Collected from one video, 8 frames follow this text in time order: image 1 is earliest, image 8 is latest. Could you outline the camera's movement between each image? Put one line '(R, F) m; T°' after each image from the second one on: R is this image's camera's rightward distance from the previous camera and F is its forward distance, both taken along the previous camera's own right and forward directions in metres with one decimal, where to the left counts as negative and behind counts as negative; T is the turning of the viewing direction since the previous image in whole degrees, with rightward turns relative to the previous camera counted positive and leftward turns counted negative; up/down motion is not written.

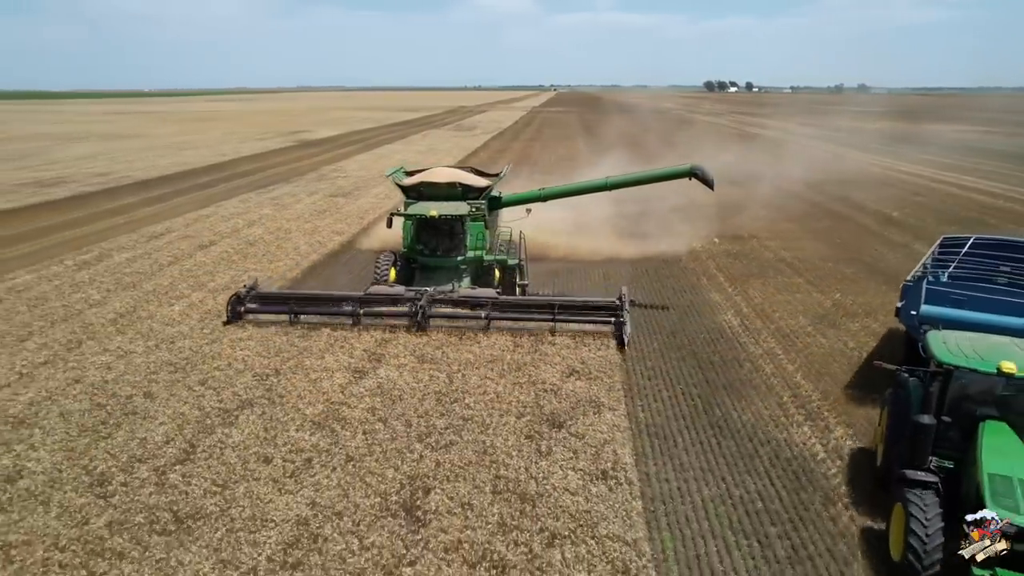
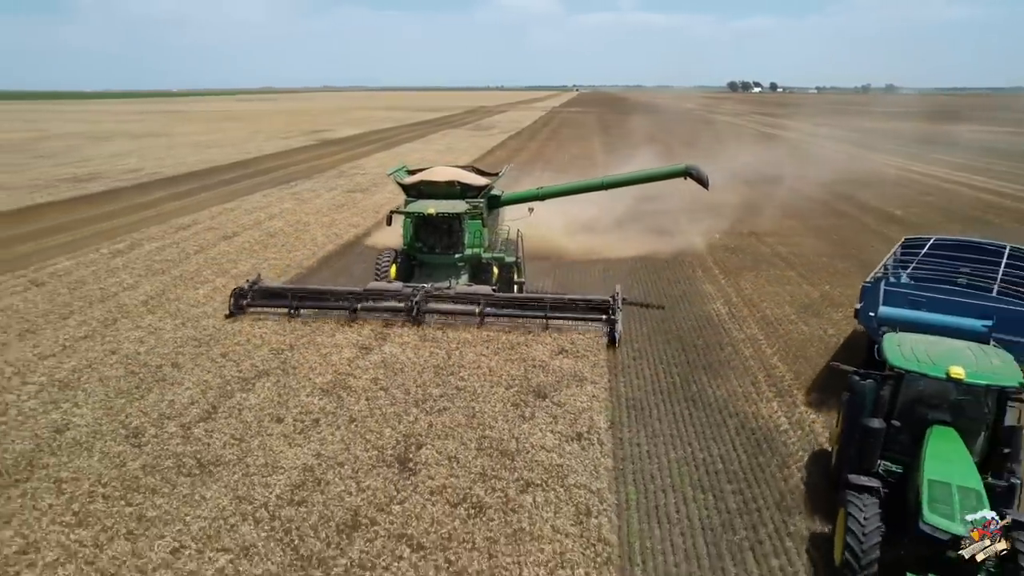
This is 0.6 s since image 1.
(+0.5, -1.0) m; -2°
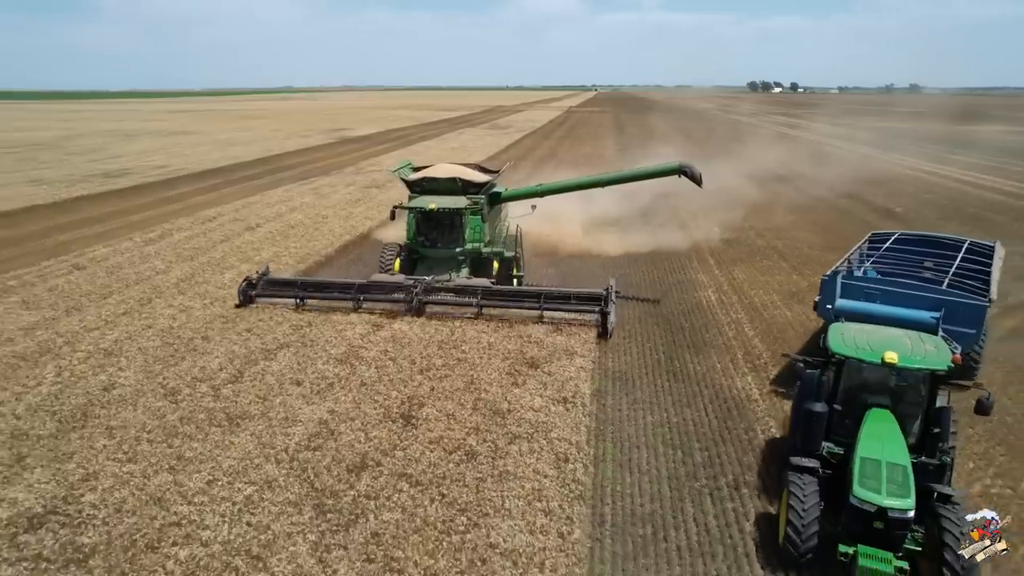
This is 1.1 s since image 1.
(+0.4, -1.1) m; -1°
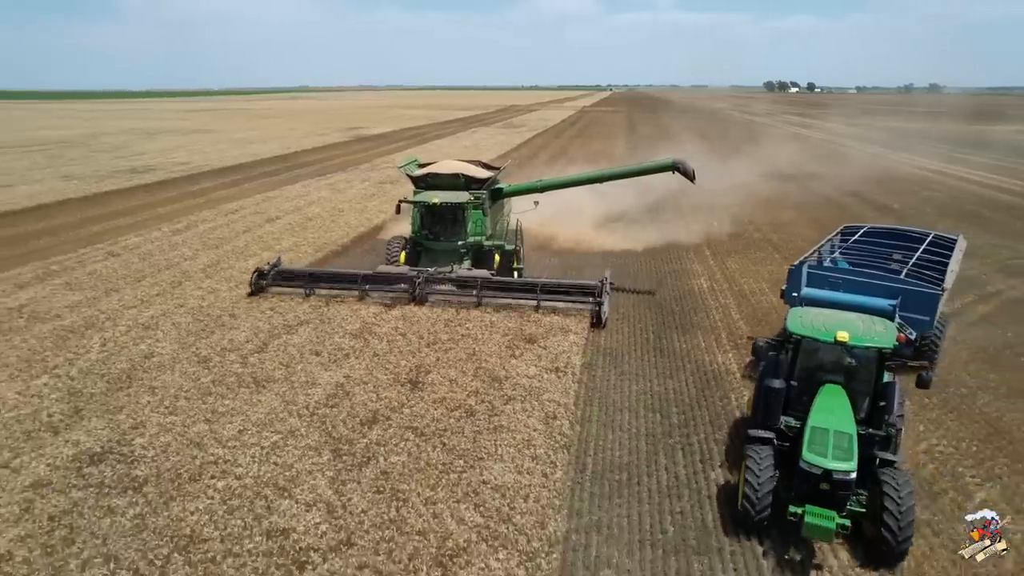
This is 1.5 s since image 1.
(+0.3, -1.1) m; -1°
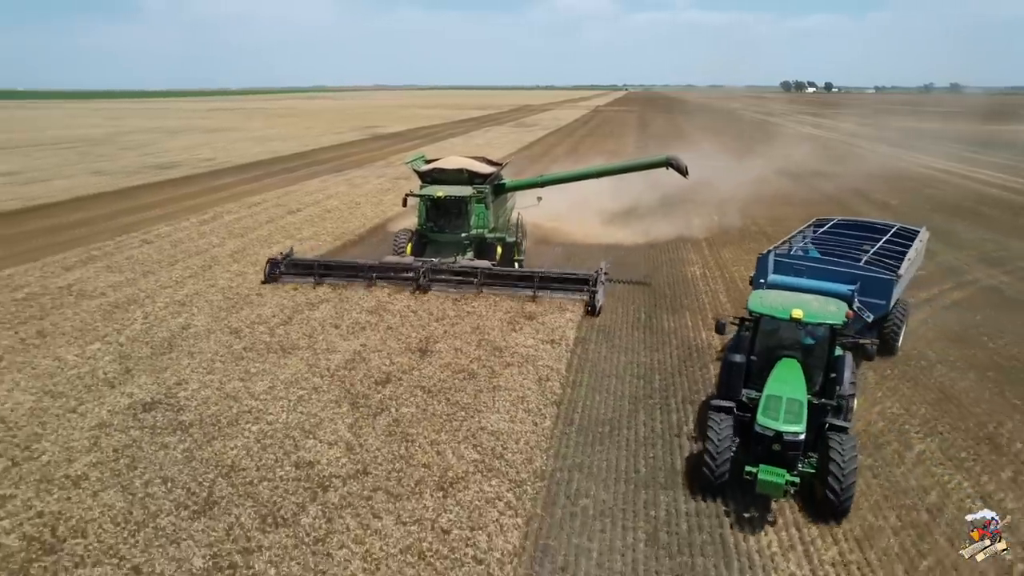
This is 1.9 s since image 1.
(+0.3, -1.2) m; -1°
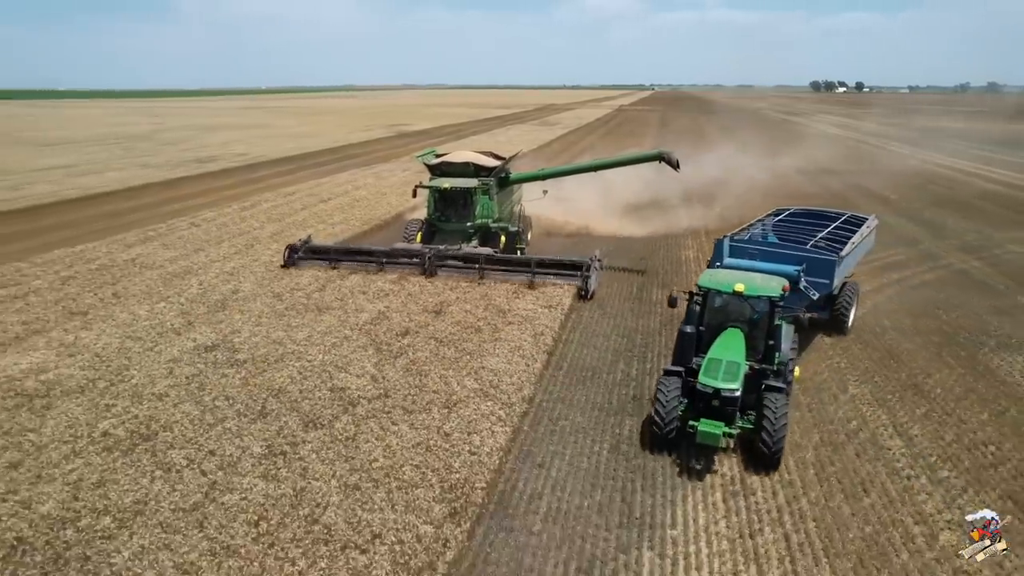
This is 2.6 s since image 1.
(+0.5, -1.9) m; -2°
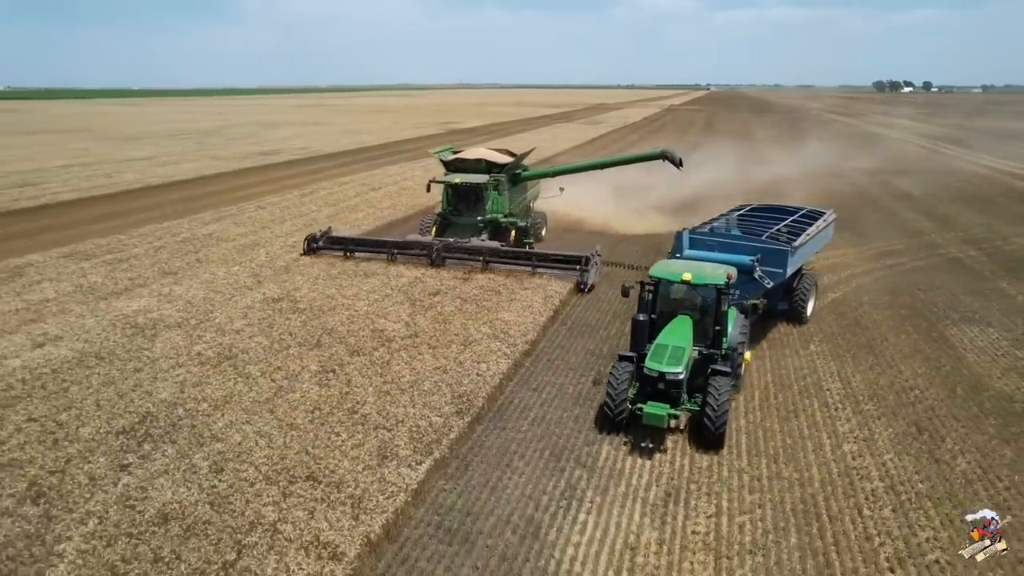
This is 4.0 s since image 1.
(+0.8, -2.2) m; -4°
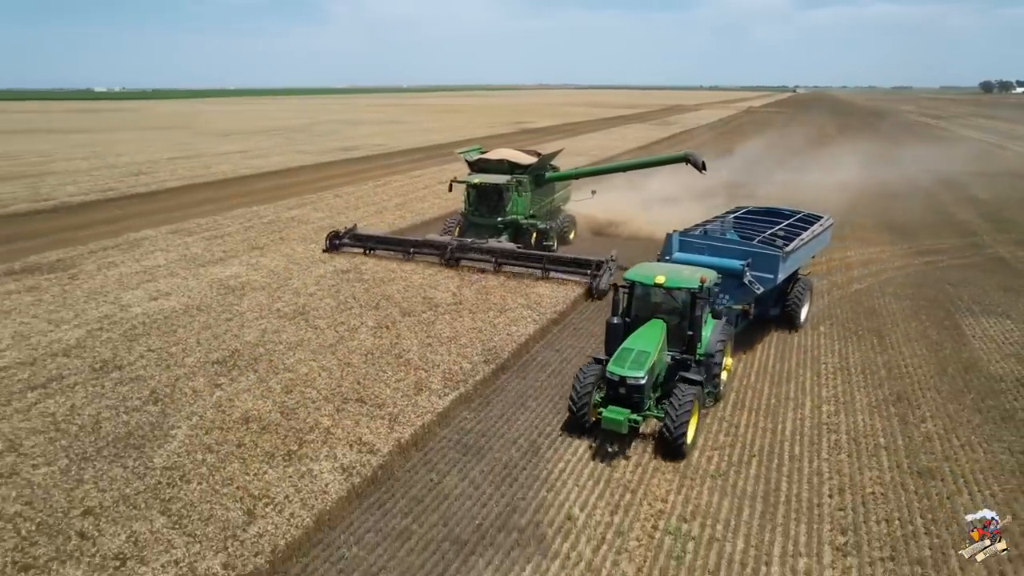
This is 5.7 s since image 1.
(+0.9, -1.6) m; -6°
